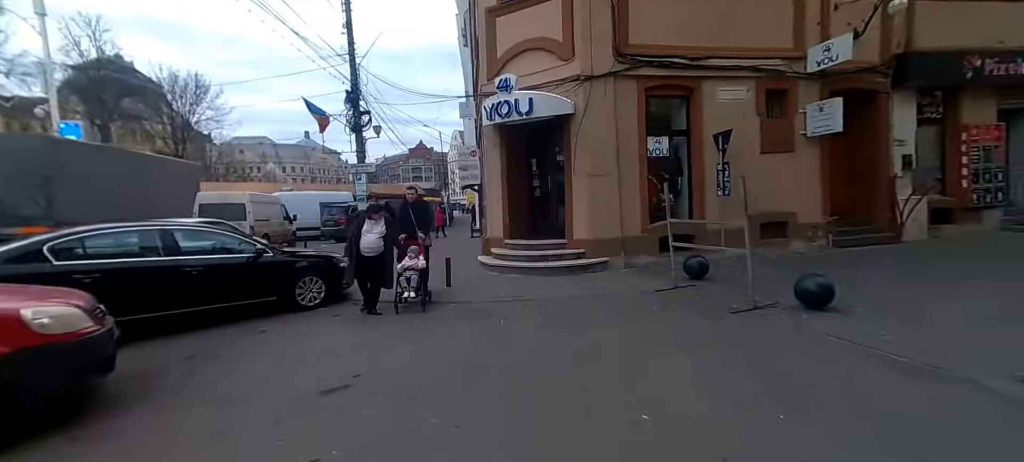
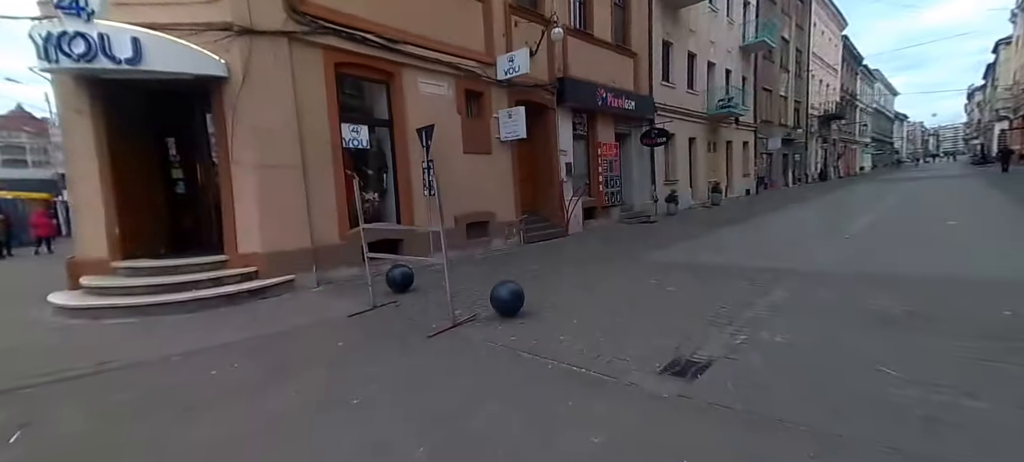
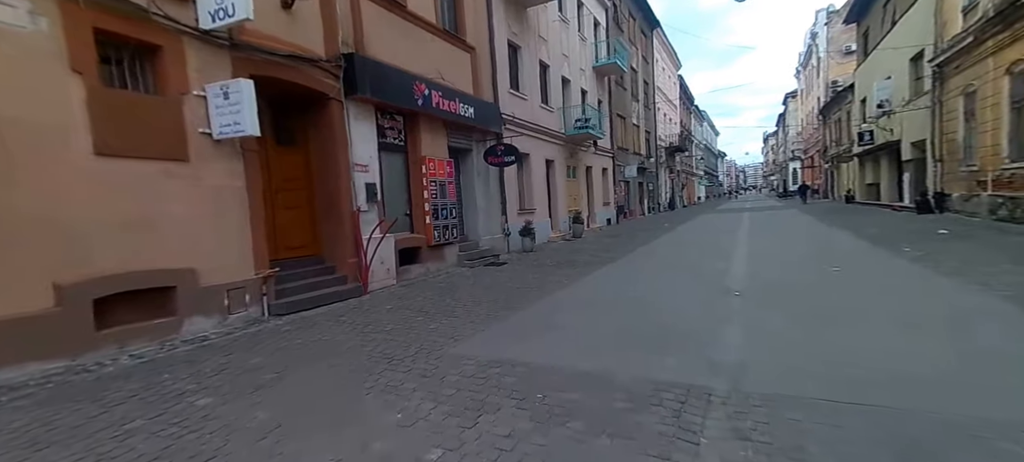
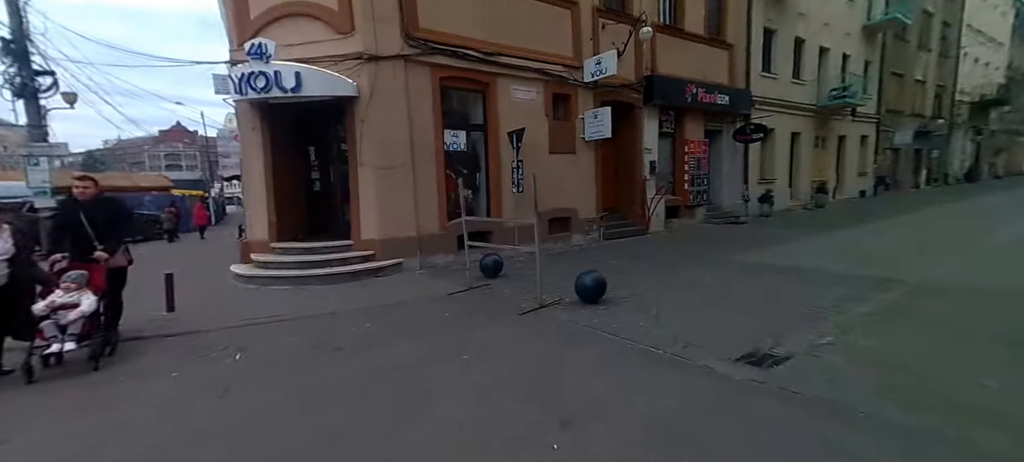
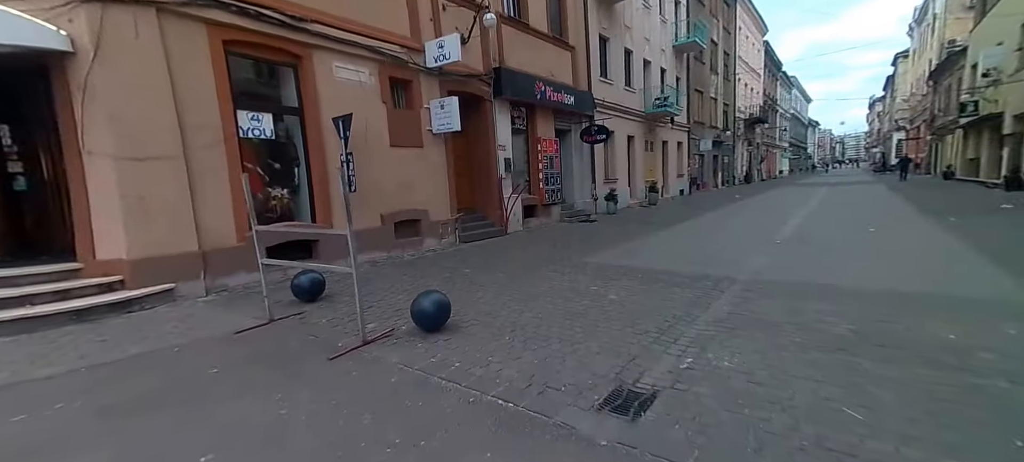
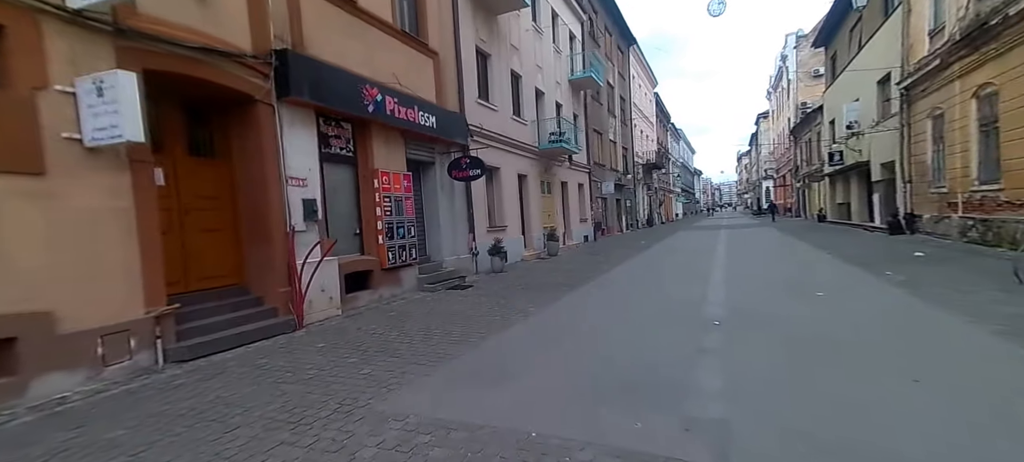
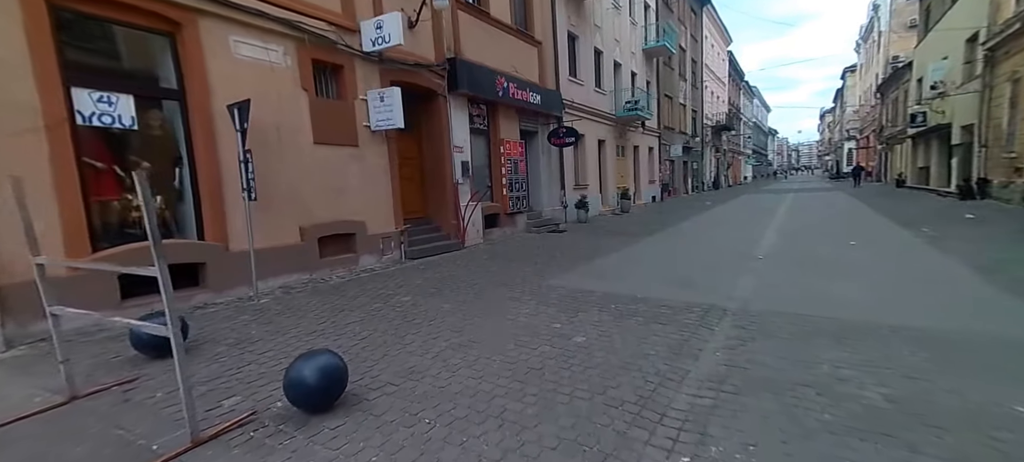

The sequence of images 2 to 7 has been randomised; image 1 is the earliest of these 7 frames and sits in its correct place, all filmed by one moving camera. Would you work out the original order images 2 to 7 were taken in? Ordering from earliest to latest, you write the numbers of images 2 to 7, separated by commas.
4, 2, 5, 7, 3, 6
